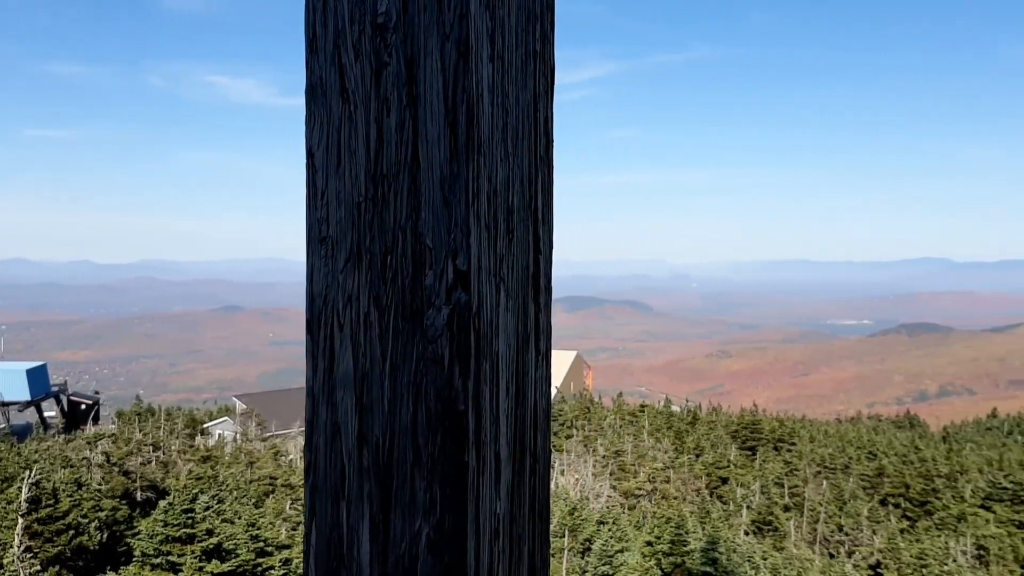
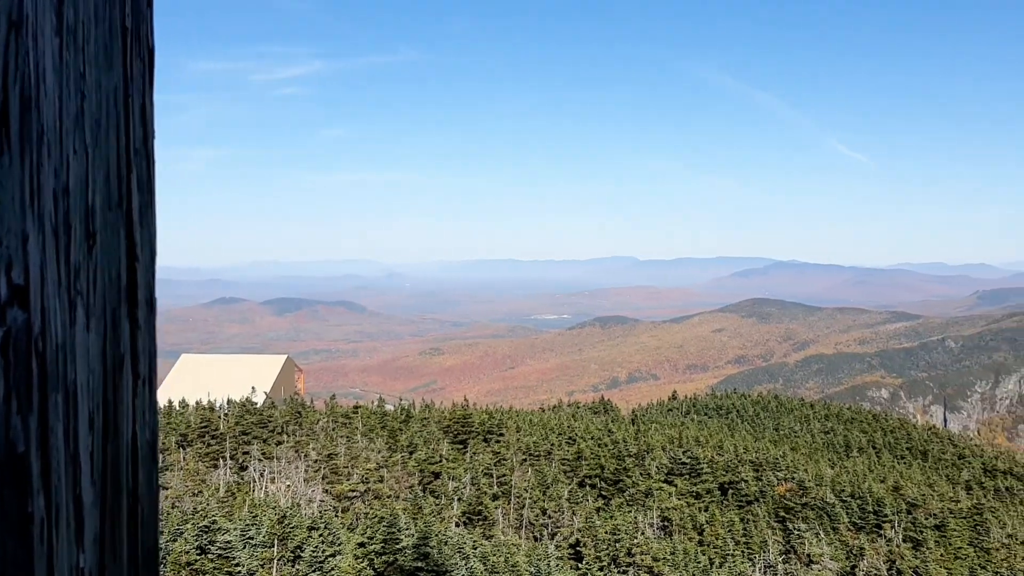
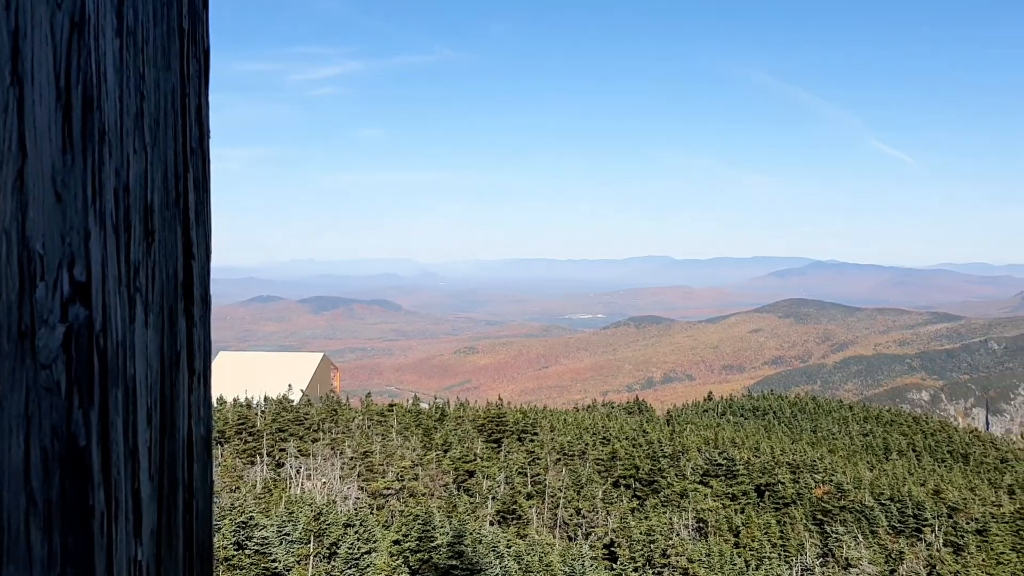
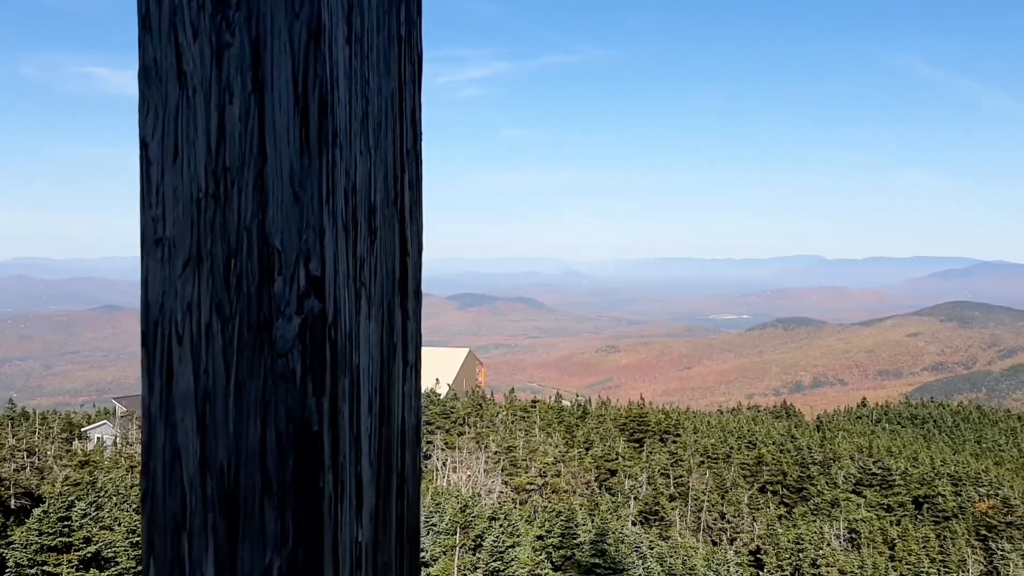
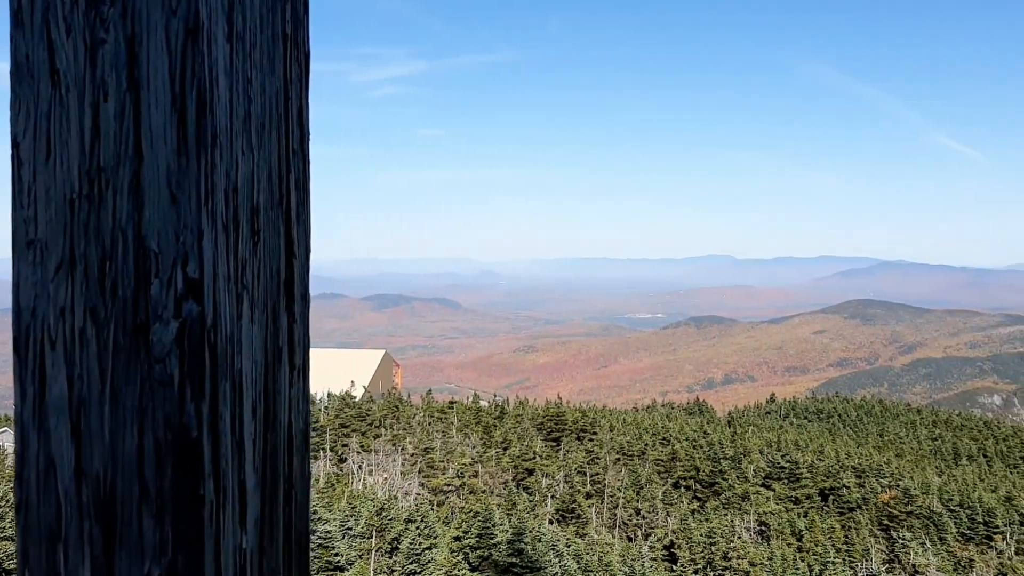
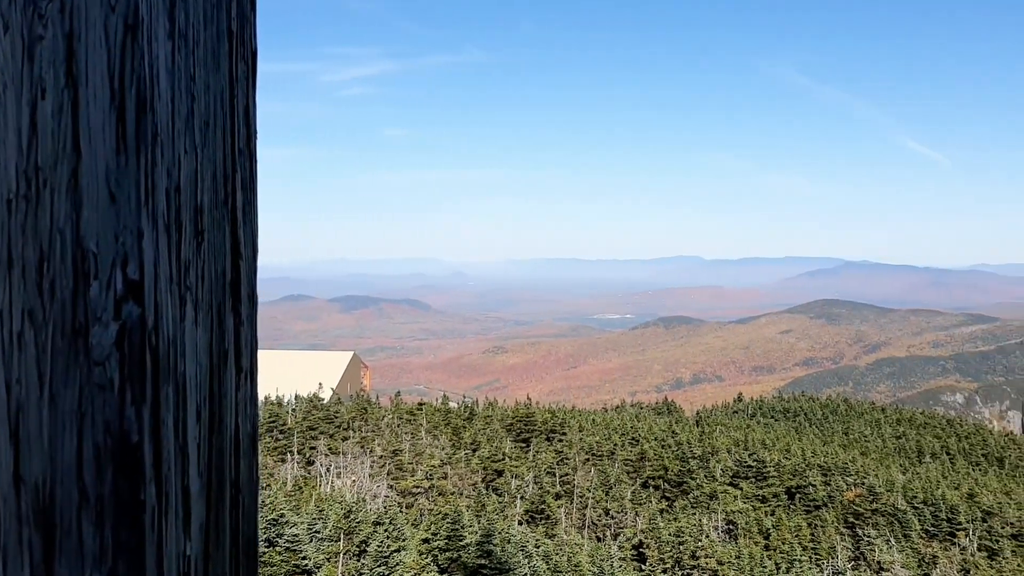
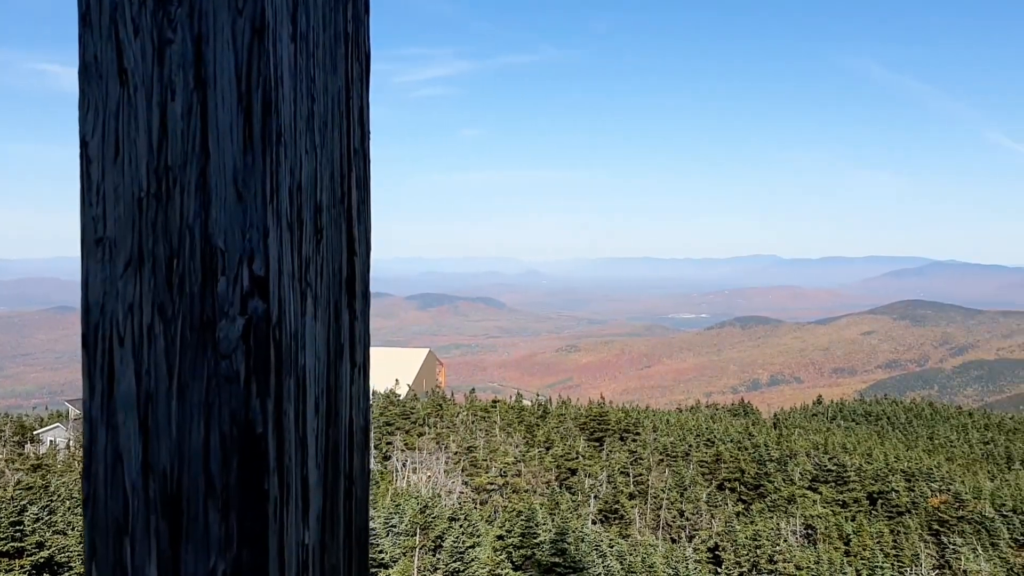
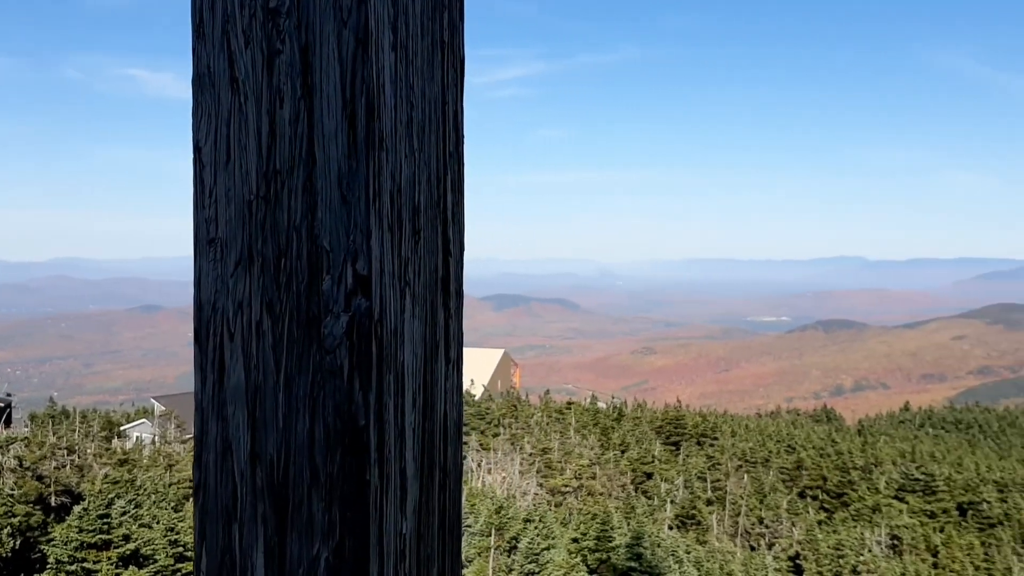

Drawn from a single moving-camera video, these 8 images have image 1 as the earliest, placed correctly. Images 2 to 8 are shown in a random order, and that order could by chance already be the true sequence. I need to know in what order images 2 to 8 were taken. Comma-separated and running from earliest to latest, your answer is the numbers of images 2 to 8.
8, 4, 7, 5, 6, 3, 2
